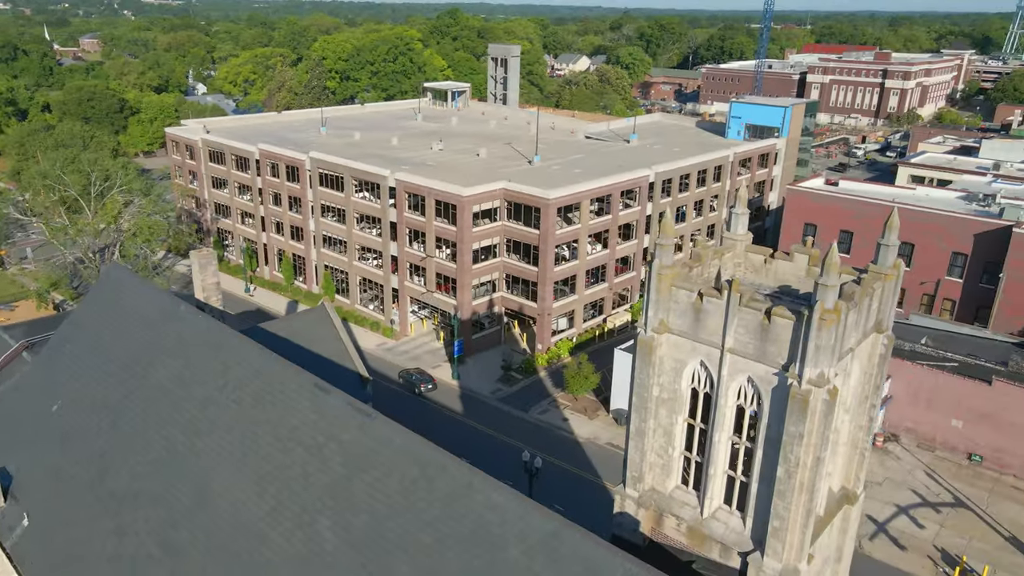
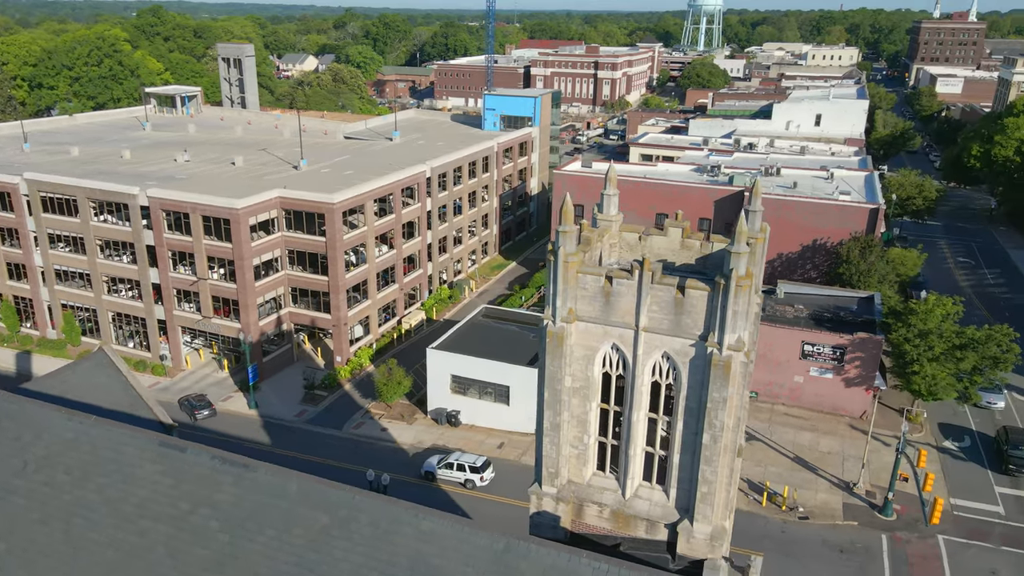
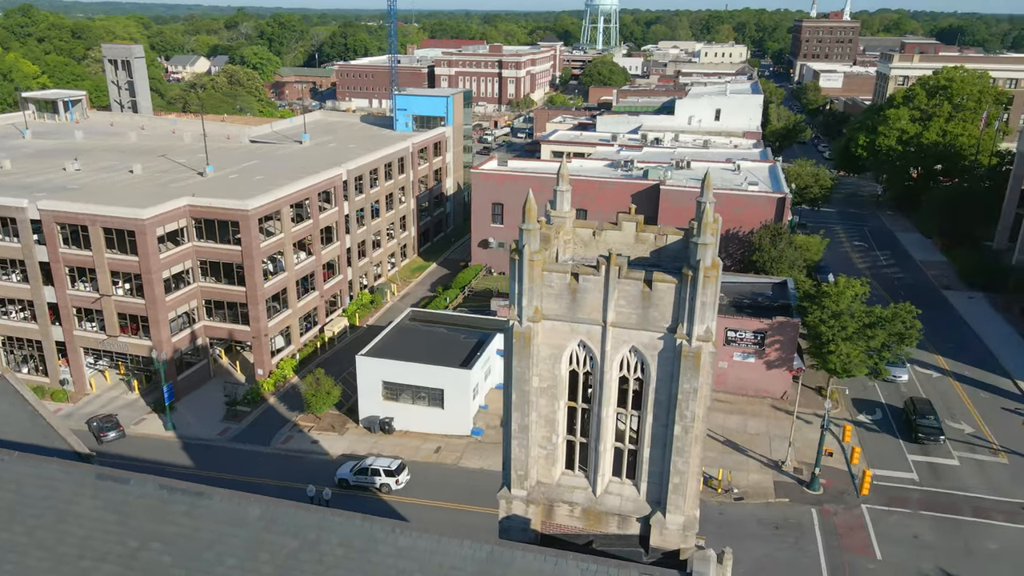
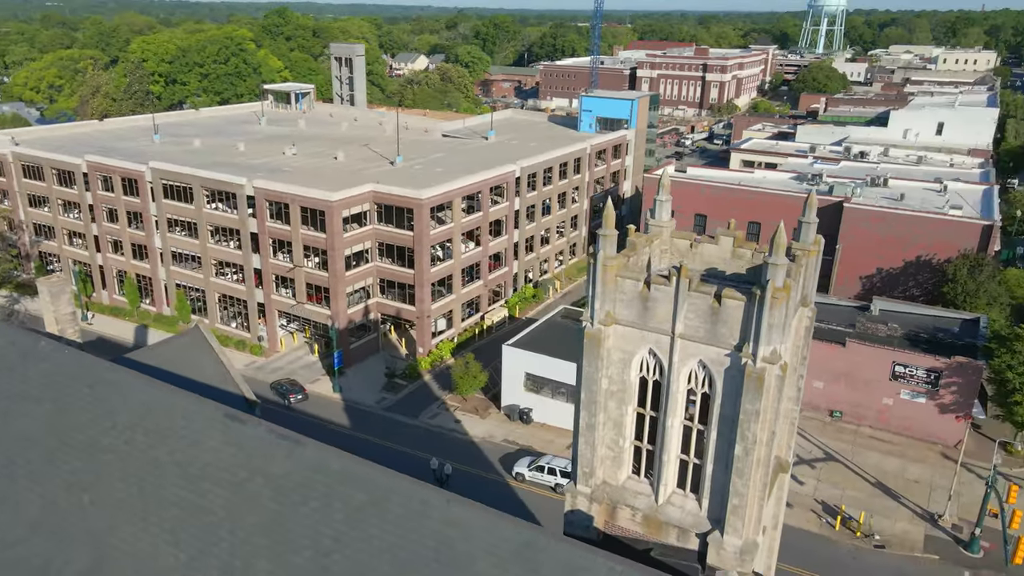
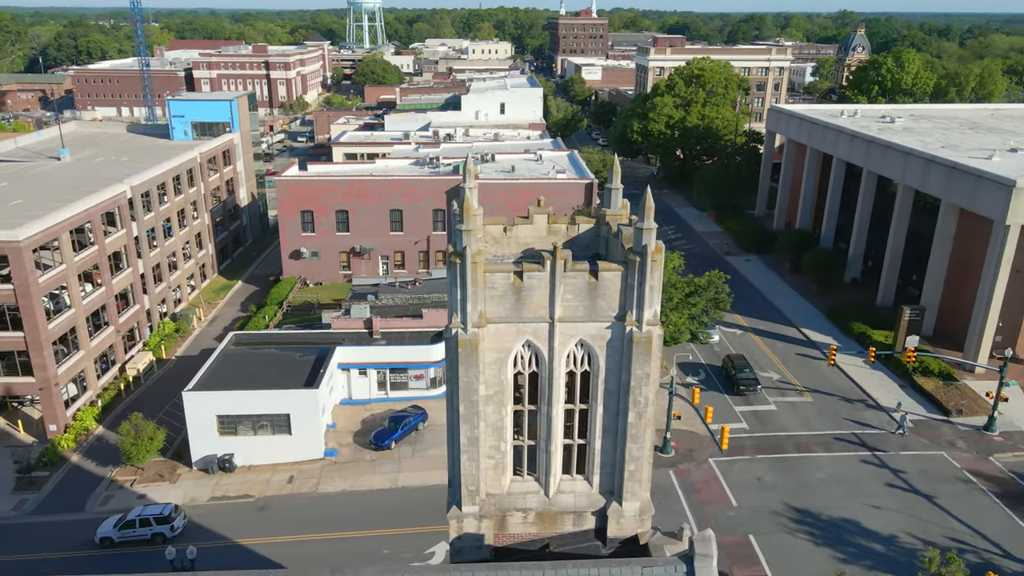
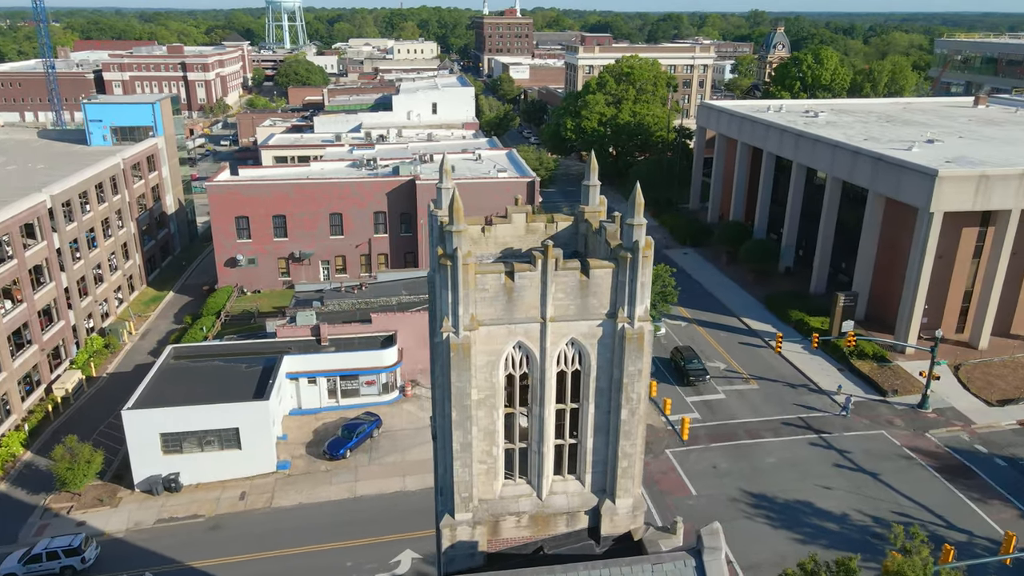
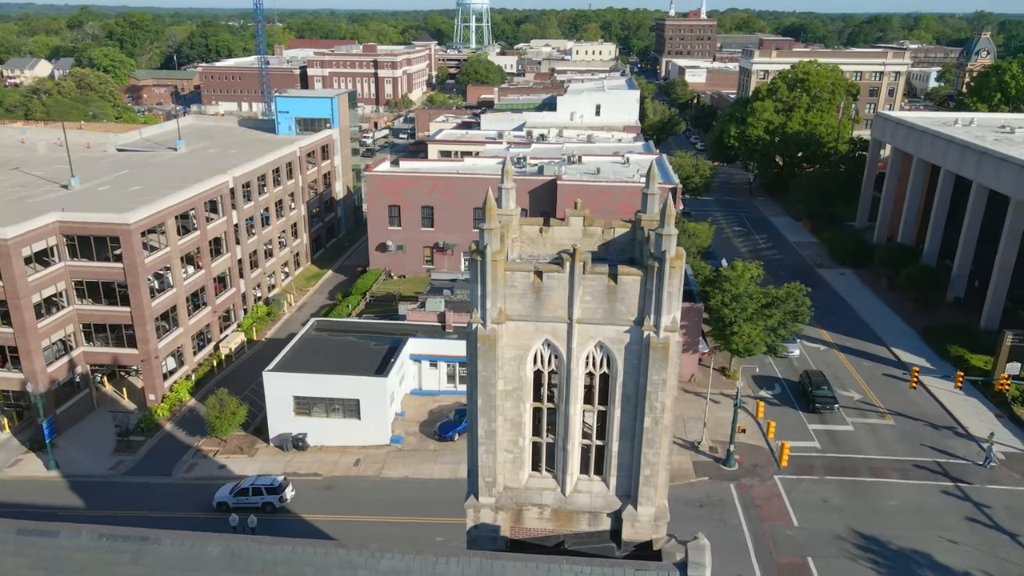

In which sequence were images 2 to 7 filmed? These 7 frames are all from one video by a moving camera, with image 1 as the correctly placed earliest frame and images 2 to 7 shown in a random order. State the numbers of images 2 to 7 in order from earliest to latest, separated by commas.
4, 2, 3, 7, 5, 6
